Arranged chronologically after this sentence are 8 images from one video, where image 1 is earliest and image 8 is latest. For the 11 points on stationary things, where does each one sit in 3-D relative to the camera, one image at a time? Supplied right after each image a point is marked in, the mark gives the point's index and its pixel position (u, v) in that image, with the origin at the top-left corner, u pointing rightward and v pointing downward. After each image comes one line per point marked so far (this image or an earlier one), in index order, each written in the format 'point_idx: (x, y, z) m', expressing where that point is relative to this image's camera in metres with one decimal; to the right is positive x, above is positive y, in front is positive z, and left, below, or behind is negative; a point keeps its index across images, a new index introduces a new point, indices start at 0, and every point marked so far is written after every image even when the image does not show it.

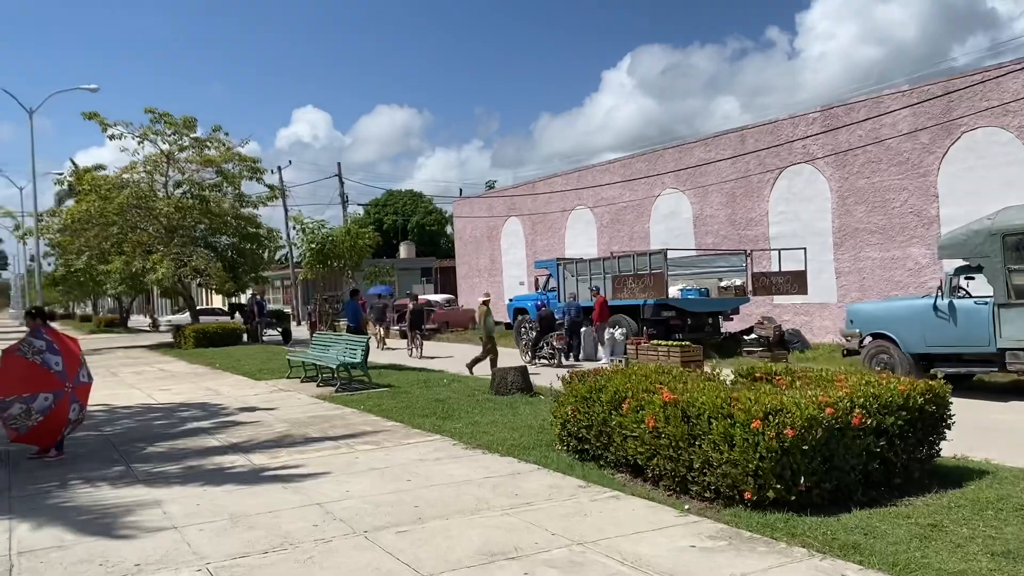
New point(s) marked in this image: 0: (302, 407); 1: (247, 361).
0: (-2.6, -1.5, +11.2) m
1: (-5.4, -1.5, +18.3) m
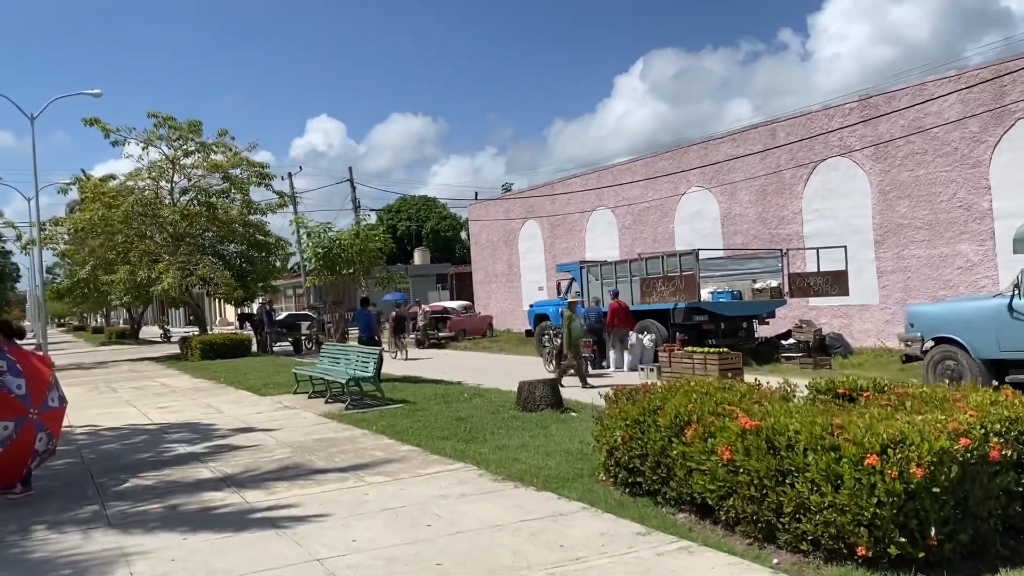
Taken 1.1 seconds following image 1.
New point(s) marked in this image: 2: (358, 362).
0: (-2.3, -1.6, +10.1) m
1: (-5.0, -1.7, +17.3) m
2: (-2.1, -1.0, +12.3) m
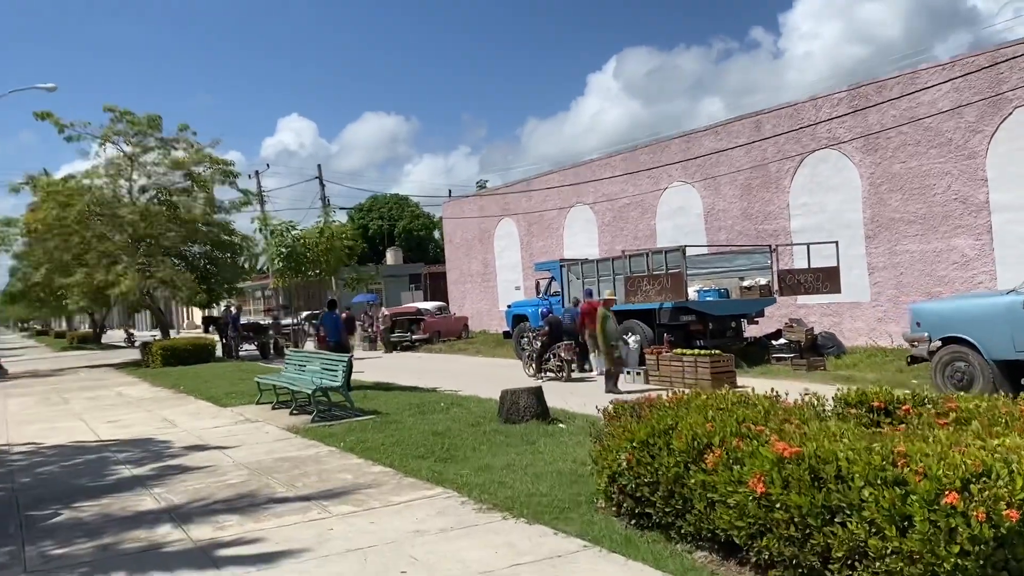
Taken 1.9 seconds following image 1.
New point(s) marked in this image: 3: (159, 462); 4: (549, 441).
0: (-2.5, -1.6, +9.2) m
1: (-5.4, -1.7, +16.3) m
2: (-2.4, -1.0, +11.4) m
3: (-3.5, -1.7, +8.8) m
4: (+0.3, -1.3, +7.9) m
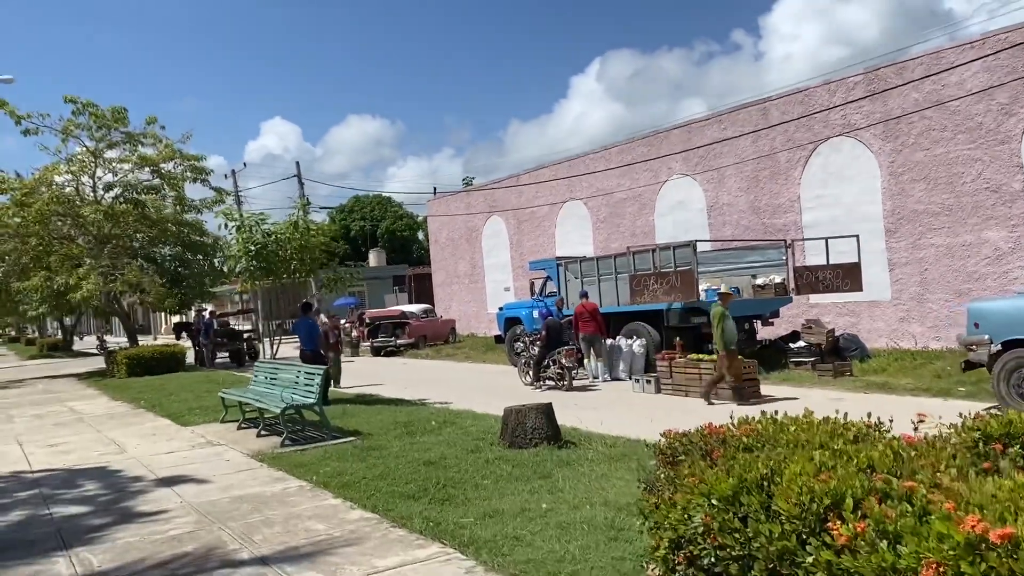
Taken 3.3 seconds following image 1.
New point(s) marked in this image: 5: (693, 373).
0: (-2.4, -1.6, +7.7) m
1: (-5.4, -1.8, +14.7) m
2: (-2.3, -1.1, +9.9) m
3: (-3.4, -1.7, +7.3) m
4: (+0.4, -1.3, +6.4) m
5: (+2.5, -1.2, +12.4) m
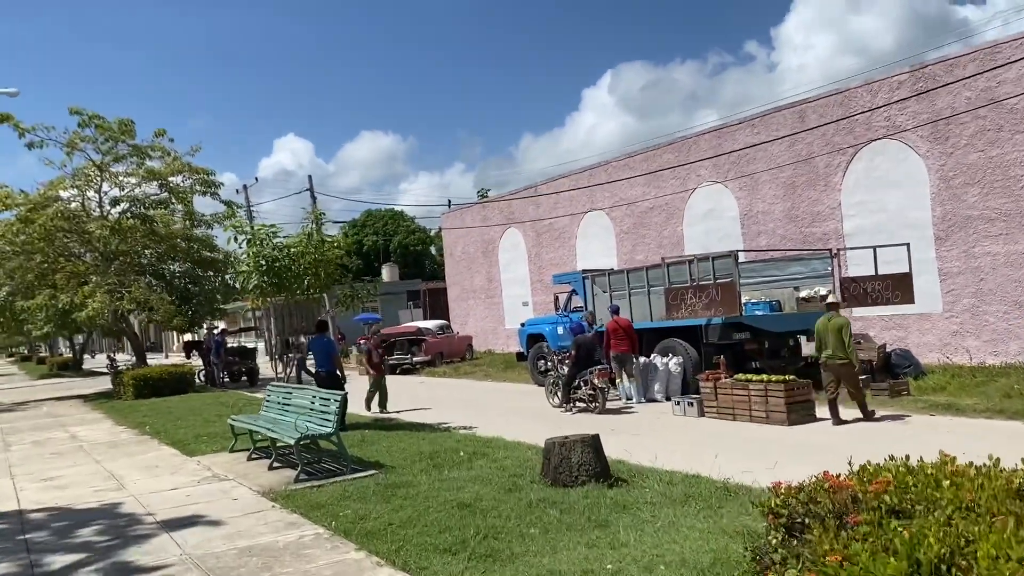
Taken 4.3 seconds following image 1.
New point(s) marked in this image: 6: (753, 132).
0: (-2.1, -1.8, +6.8) m
1: (-5.0, -2.0, +13.8) m
2: (-2.0, -1.2, +9.0) m
3: (-3.1, -1.9, +6.4) m
4: (+0.7, -1.4, +5.5) m
5: (+2.9, -1.4, +11.4) m
6: (+5.1, +3.3, +19.0) m
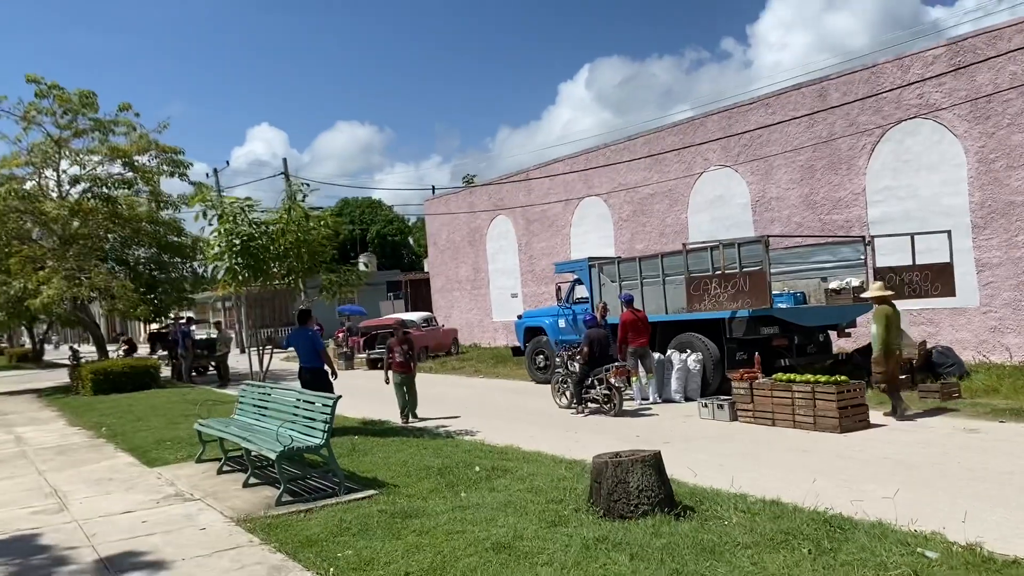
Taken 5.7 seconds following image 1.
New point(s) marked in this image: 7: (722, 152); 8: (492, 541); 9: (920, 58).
0: (-1.8, -1.6, +5.3) m
1: (-5.0, -1.8, +12.2) m
2: (-1.8, -1.1, +7.5) m
3: (-2.8, -1.7, +4.8) m
4: (+1.0, -1.3, +4.1) m
5: (+3.0, -1.2, +10.1) m
6: (+5.0, +3.5, +17.7) m
7: (+4.4, +2.8, +18.8) m
8: (-0.1, -1.4, +5.1) m
9: (+6.8, +3.8, +14.9) m
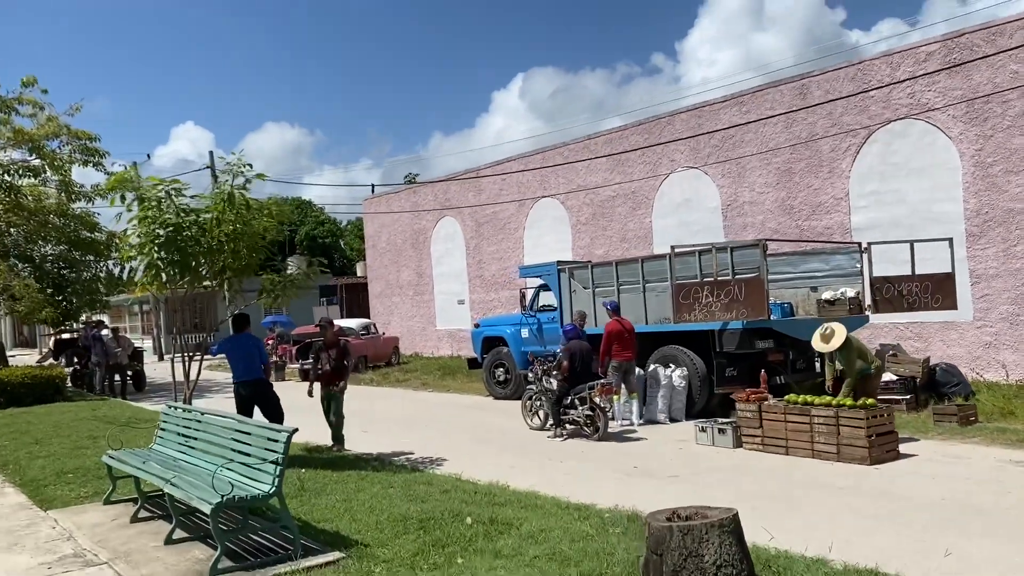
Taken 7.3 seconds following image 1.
0: (-1.7, -1.6, +3.7) m
1: (-5.3, -1.8, +10.3) m
2: (-1.8, -1.1, +5.8) m
3: (-2.6, -1.7, +3.1) m
4: (+1.3, -1.3, +2.7) m
5: (+2.8, -1.3, +8.8) m
6: (+4.3, +3.3, +16.6) m
7: (+3.5, +2.7, +17.6) m
8: (+0.1, -1.4, +3.6) m
9: (+6.3, +3.6, +14.0) m
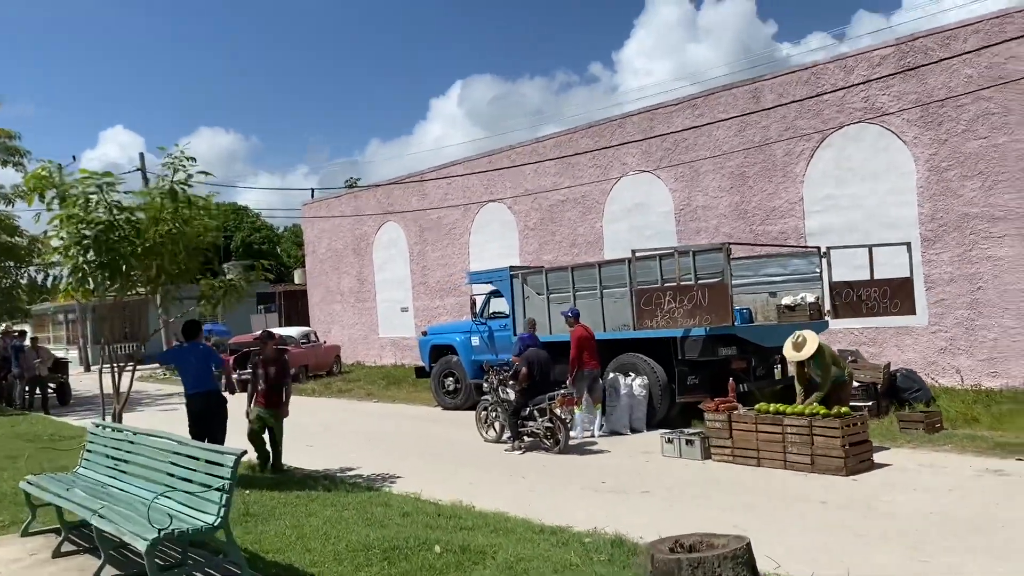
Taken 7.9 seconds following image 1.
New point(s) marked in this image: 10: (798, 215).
0: (-1.7, -1.6, +3.0) m
1: (-5.8, -1.9, +9.4) m
2: (-1.9, -1.1, +5.2) m
3: (-2.5, -1.7, +2.4) m
4: (+1.3, -1.3, +2.2) m
5: (+2.4, -1.4, +8.5) m
6: (+3.3, +3.2, +16.4) m
7: (+2.5, +2.5, +17.3) m
8: (+0.1, -1.4, +3.1) m
9: (+5.5, +3.6, +13.9) m
10: (+4.7, +1.2, +14.8) m
